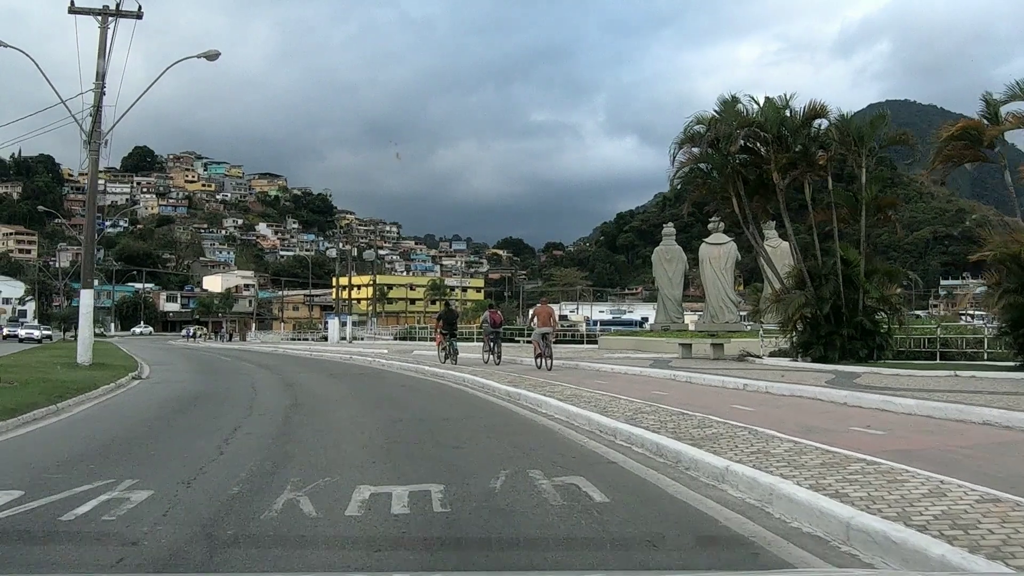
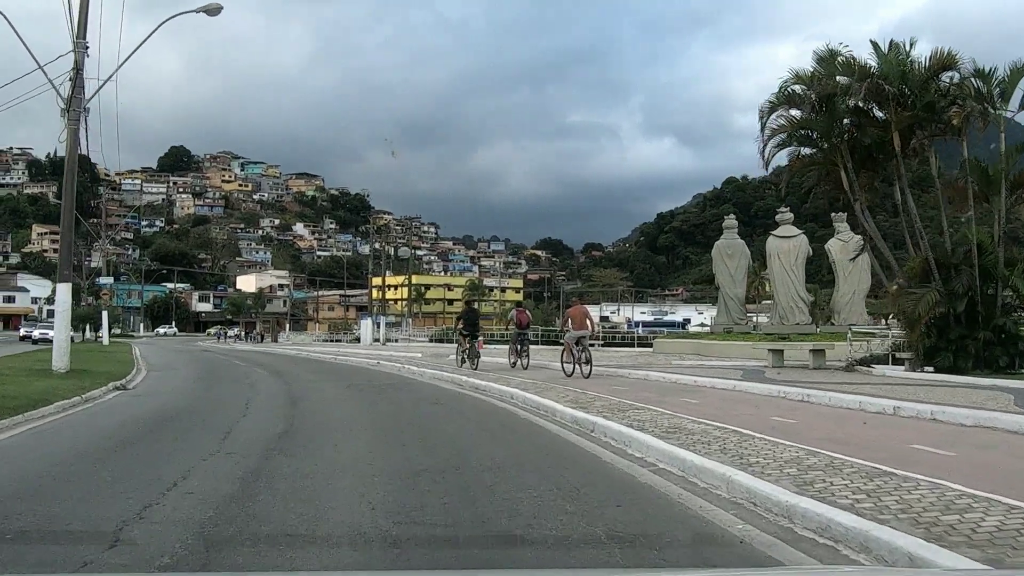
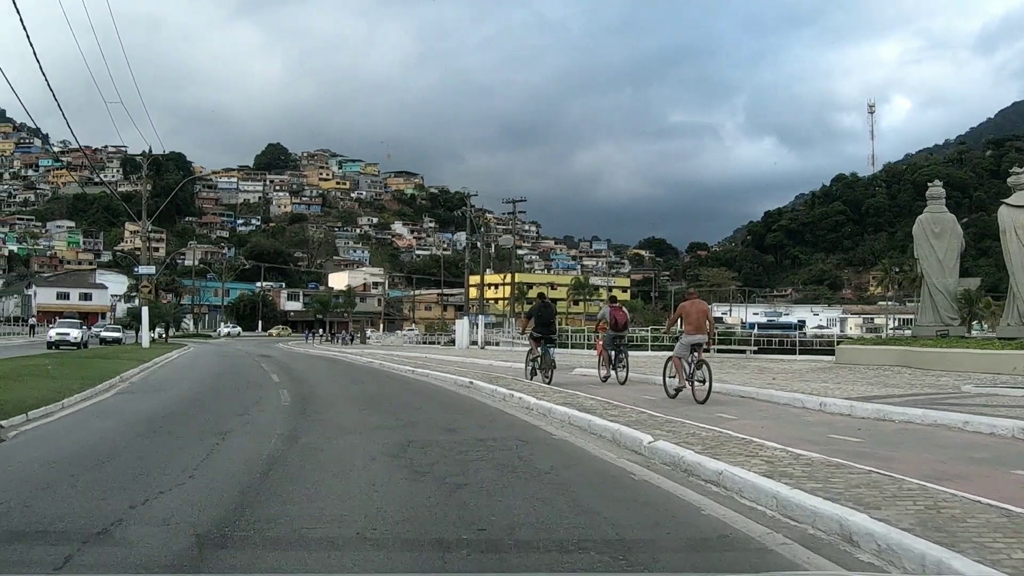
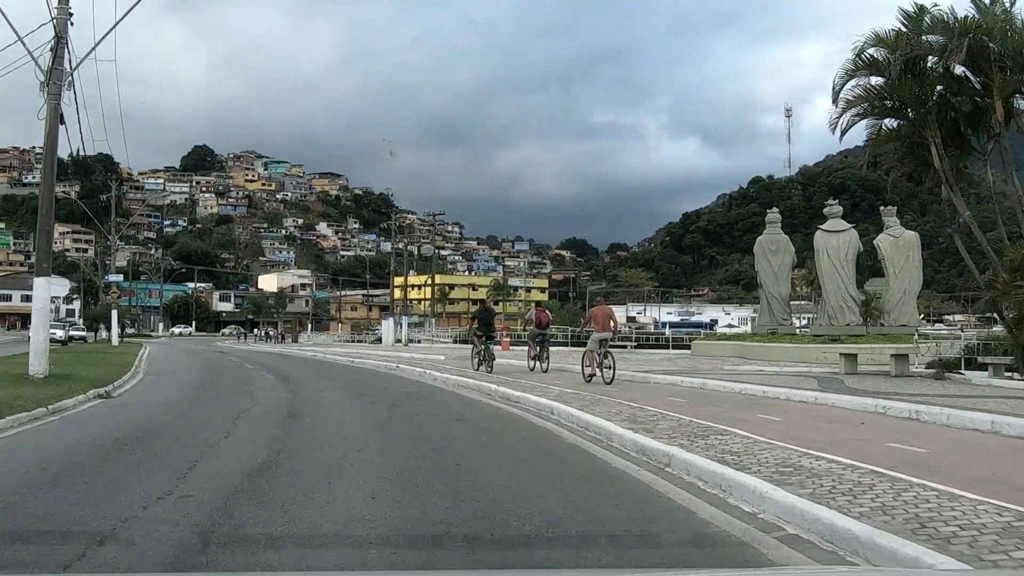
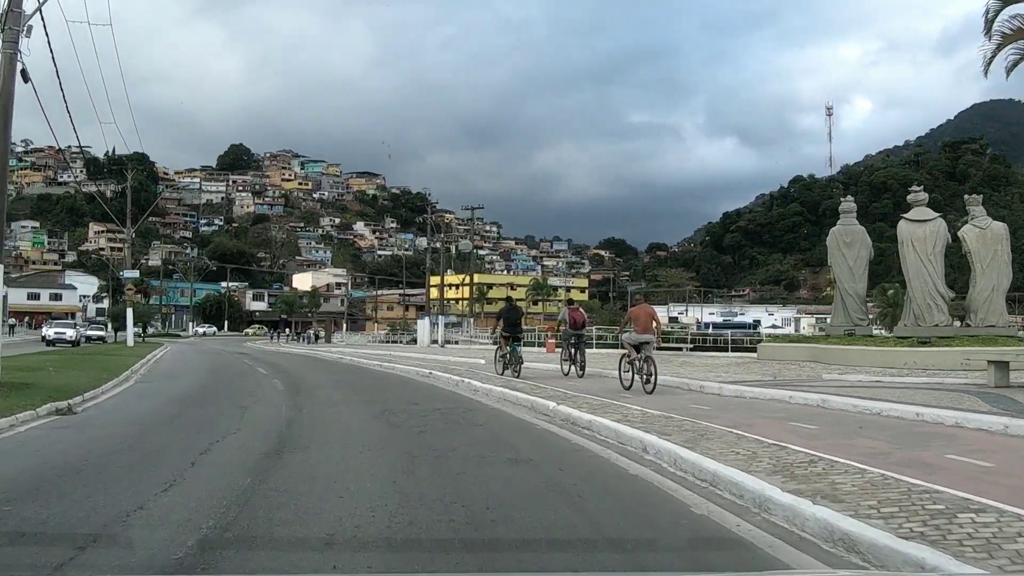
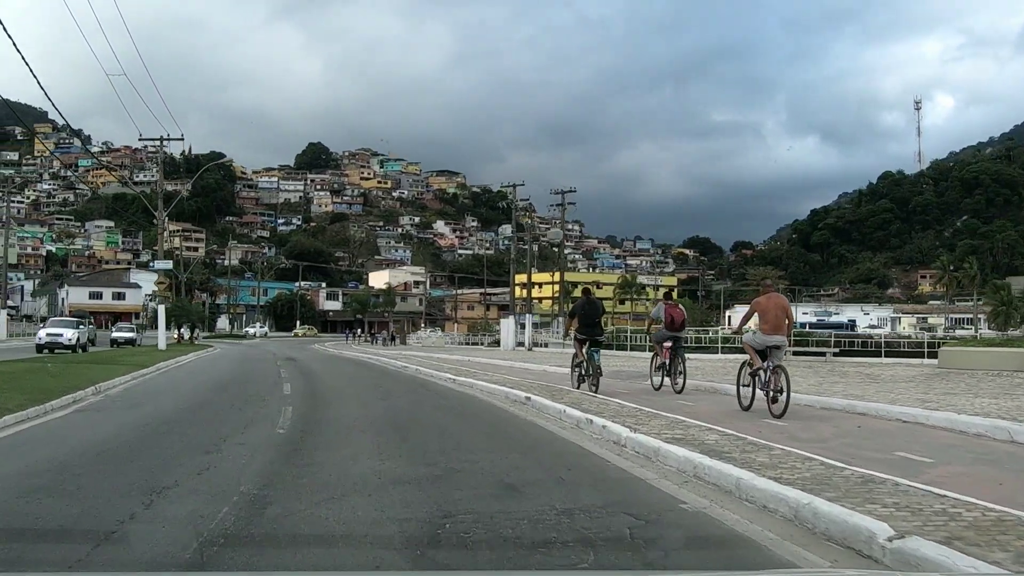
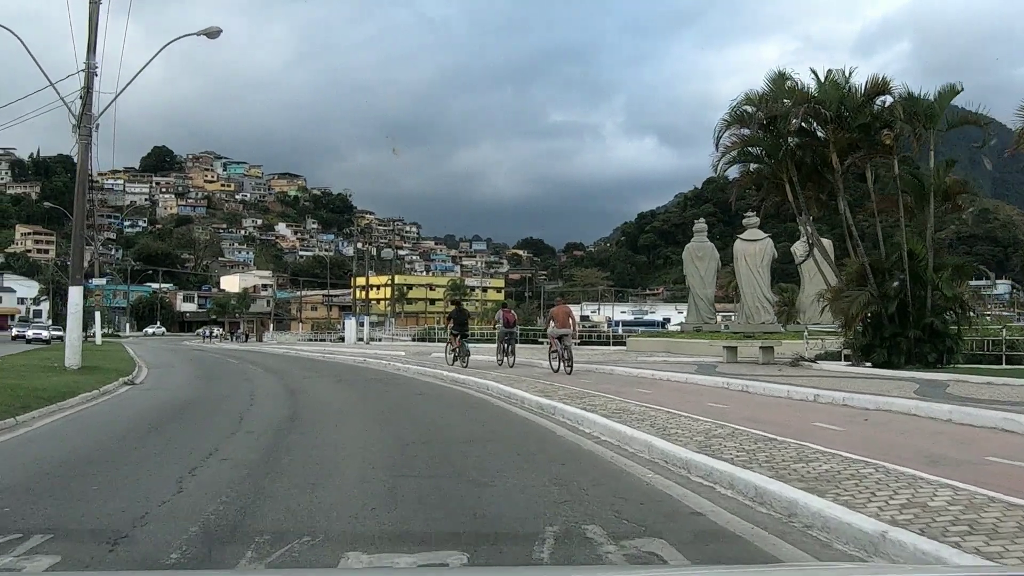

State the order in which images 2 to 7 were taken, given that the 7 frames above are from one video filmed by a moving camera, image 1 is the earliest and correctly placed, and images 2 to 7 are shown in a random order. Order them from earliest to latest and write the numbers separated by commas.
7, 2, 4, 5, 3, 6
